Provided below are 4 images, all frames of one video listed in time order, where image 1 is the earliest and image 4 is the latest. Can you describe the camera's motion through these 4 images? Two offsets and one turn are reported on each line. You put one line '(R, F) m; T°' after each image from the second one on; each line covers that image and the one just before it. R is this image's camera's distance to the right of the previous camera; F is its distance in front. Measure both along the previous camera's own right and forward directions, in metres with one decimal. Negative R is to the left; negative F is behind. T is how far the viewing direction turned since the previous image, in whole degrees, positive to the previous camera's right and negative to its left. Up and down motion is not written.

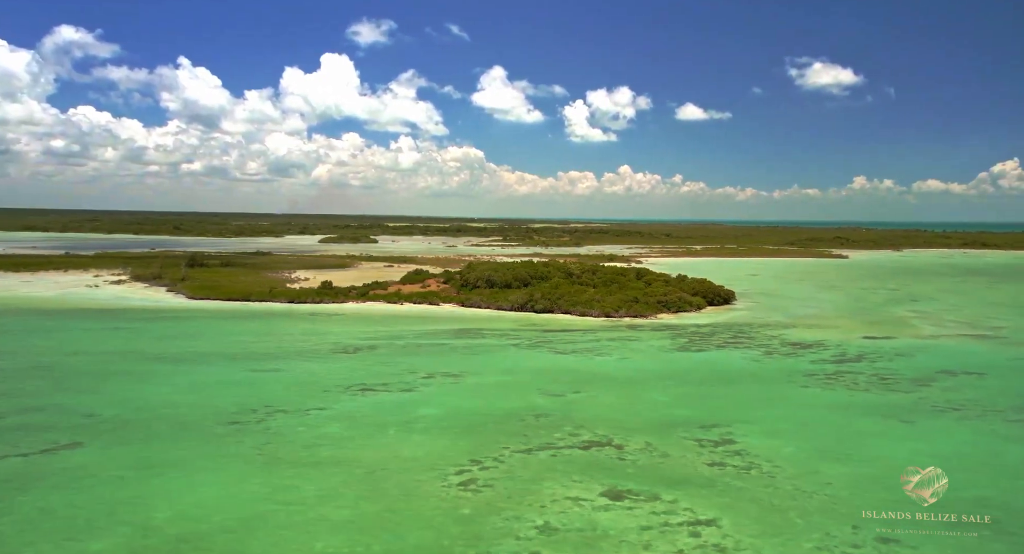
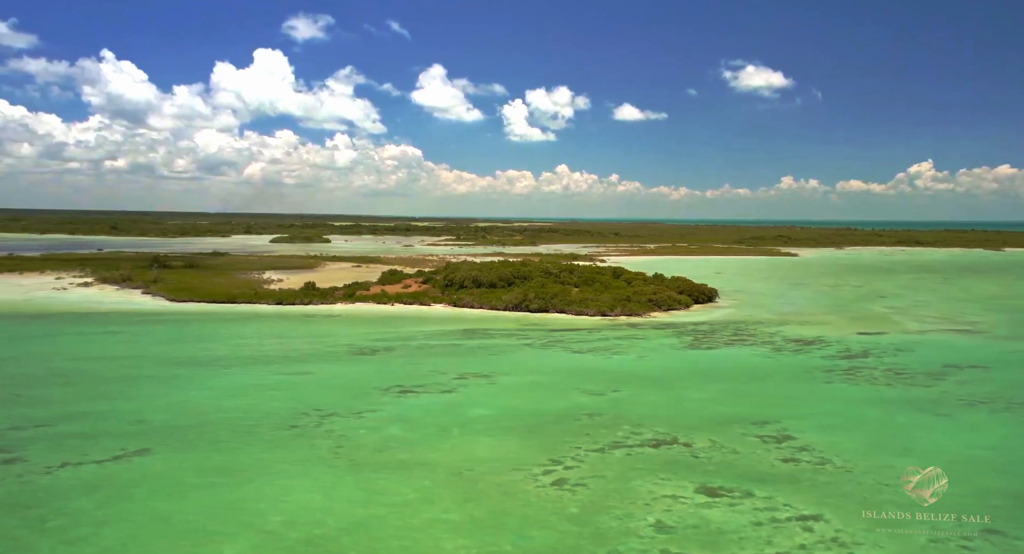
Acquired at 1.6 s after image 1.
(-1.4, 0.0) m; +2°
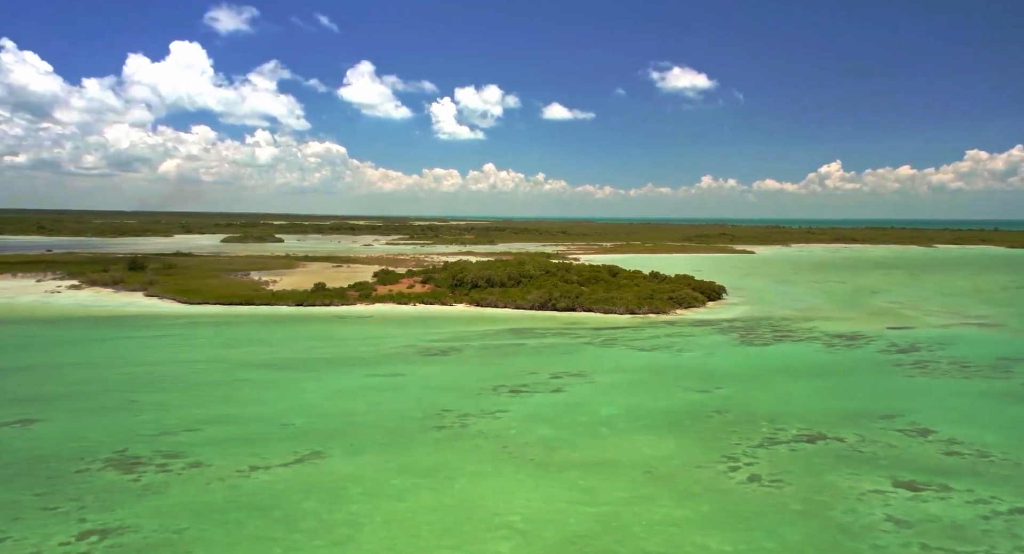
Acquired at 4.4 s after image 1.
(-2.5, 0.0) m; +1°
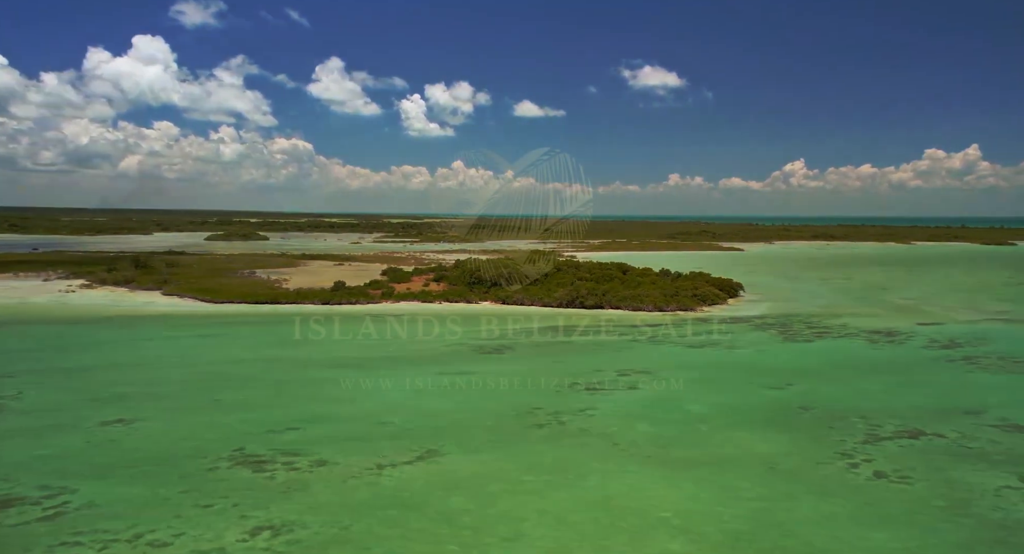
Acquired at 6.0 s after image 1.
(-1.5, -0.1) m; 0°
